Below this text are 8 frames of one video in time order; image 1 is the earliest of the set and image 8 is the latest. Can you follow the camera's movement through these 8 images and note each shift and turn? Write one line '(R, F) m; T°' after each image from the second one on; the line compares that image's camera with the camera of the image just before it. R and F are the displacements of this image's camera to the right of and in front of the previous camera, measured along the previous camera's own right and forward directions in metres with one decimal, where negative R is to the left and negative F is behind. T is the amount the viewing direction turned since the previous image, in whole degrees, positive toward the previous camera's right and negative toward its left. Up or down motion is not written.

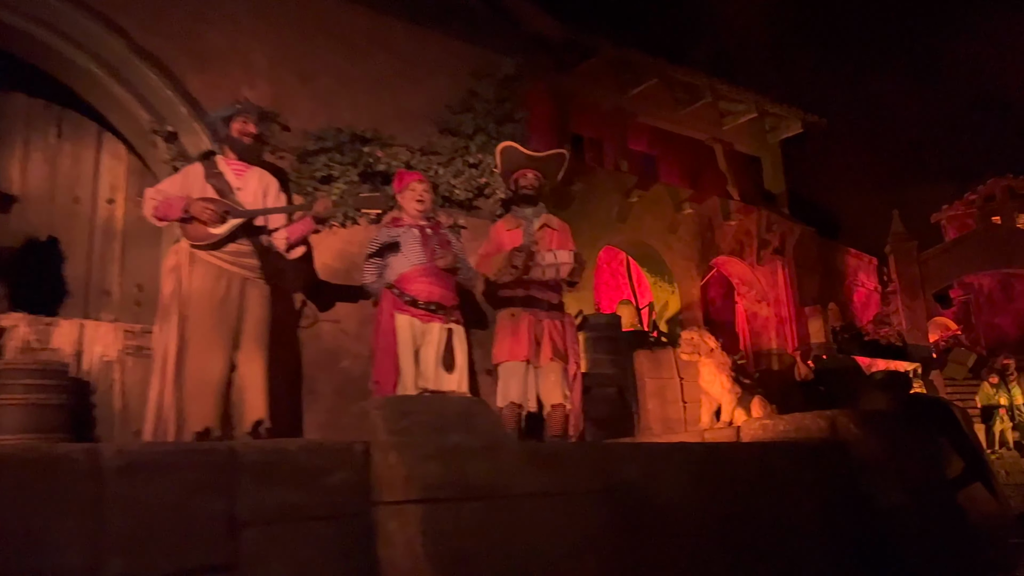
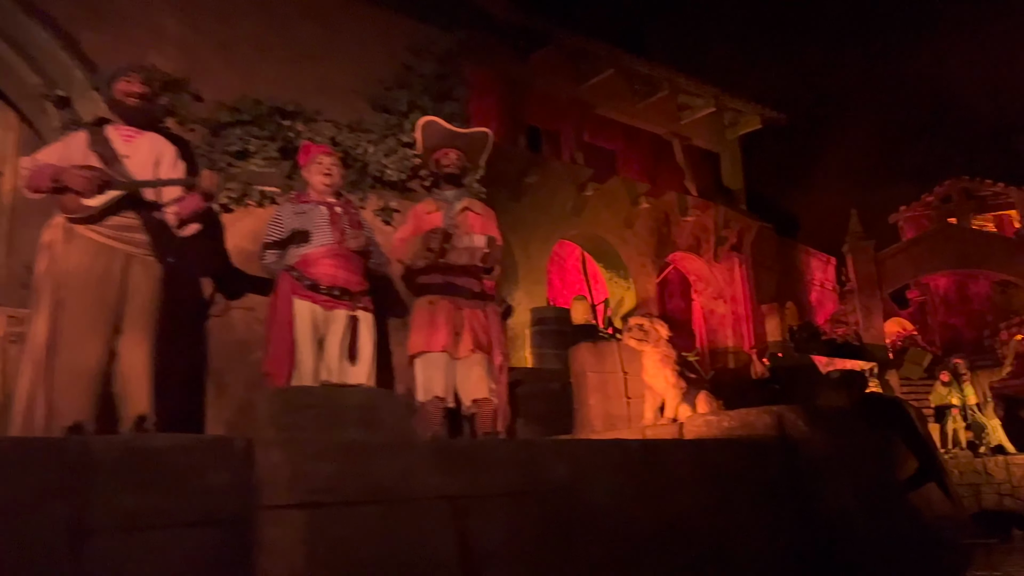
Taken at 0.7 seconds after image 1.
(+0.2, +0.4) m; +2°
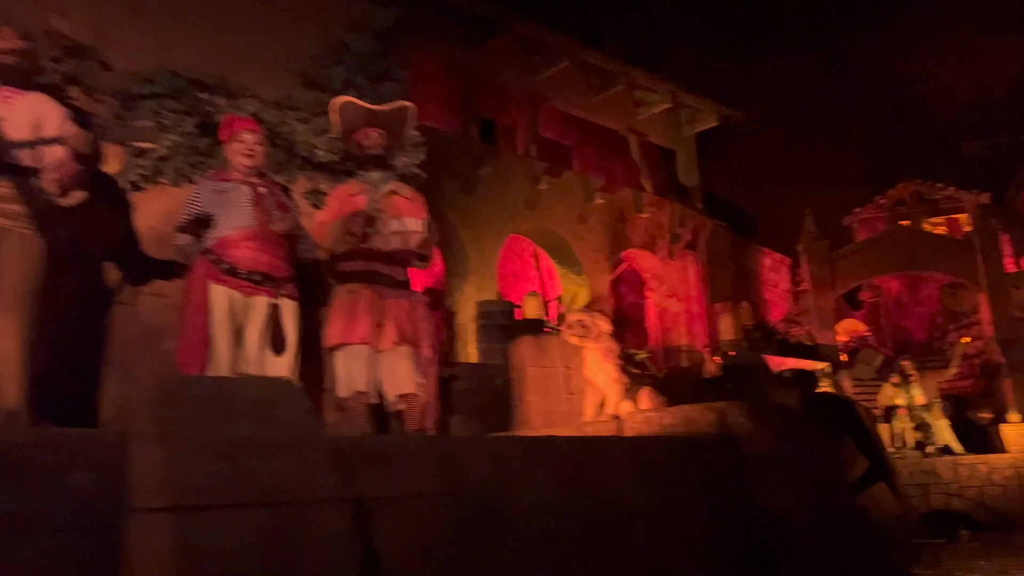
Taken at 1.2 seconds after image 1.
(+0.2, +0.3) m; +3°
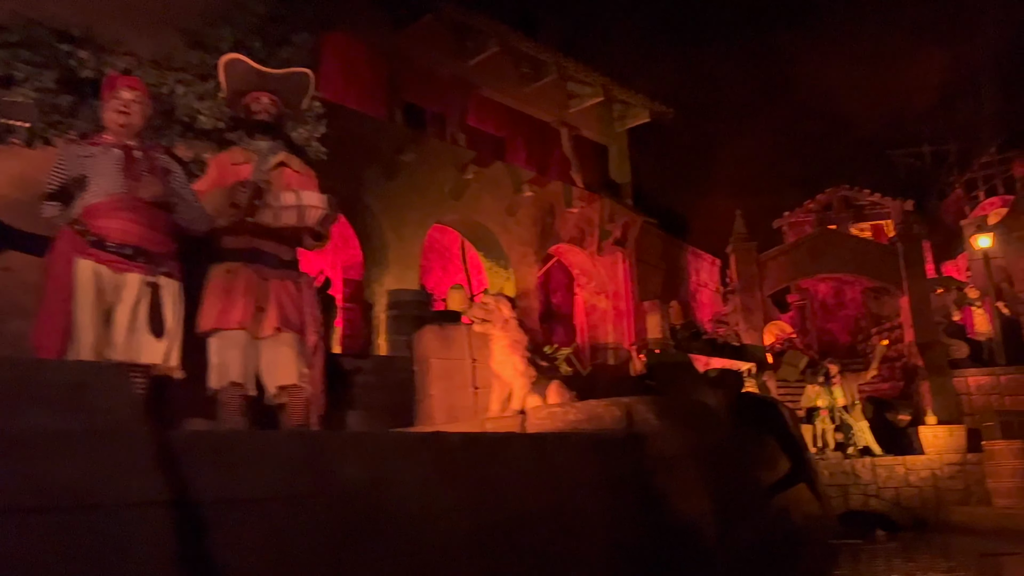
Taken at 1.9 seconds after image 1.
(+0.2, +0.4) m; +4°
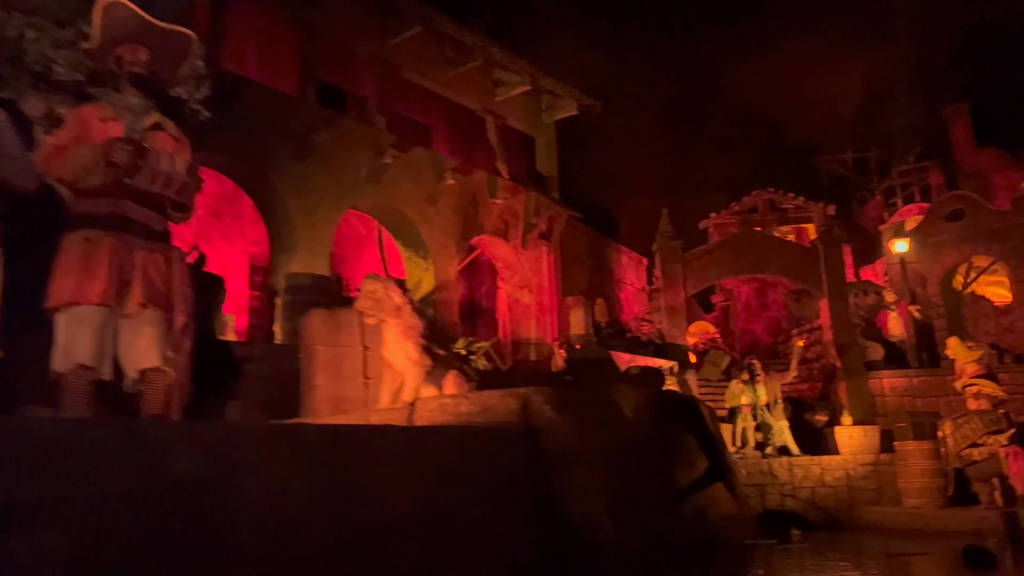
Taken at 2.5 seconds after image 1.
(+0.2, +0.4) m; +5°
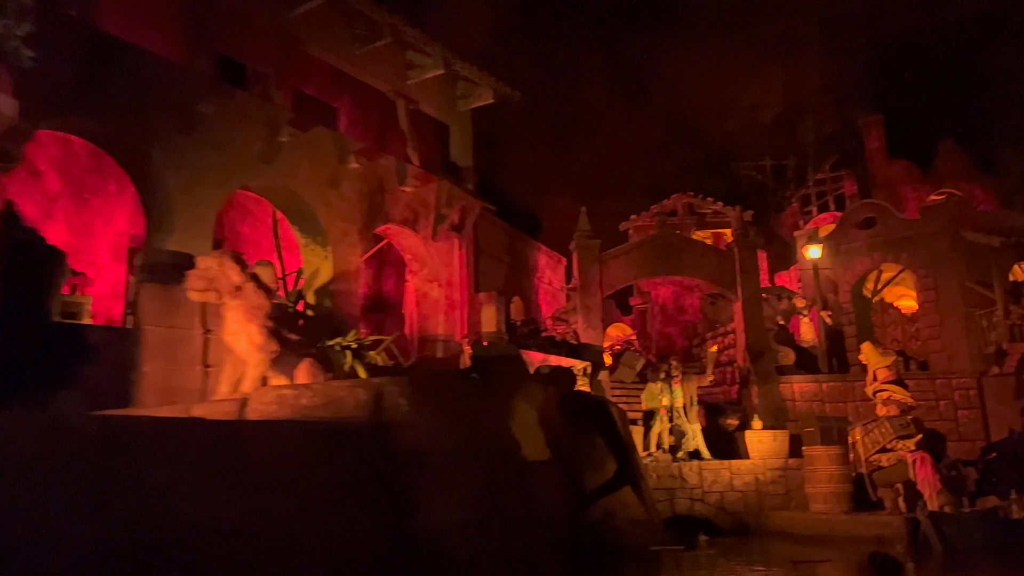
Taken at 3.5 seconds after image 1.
(+0.3, +0.6) m; +5°
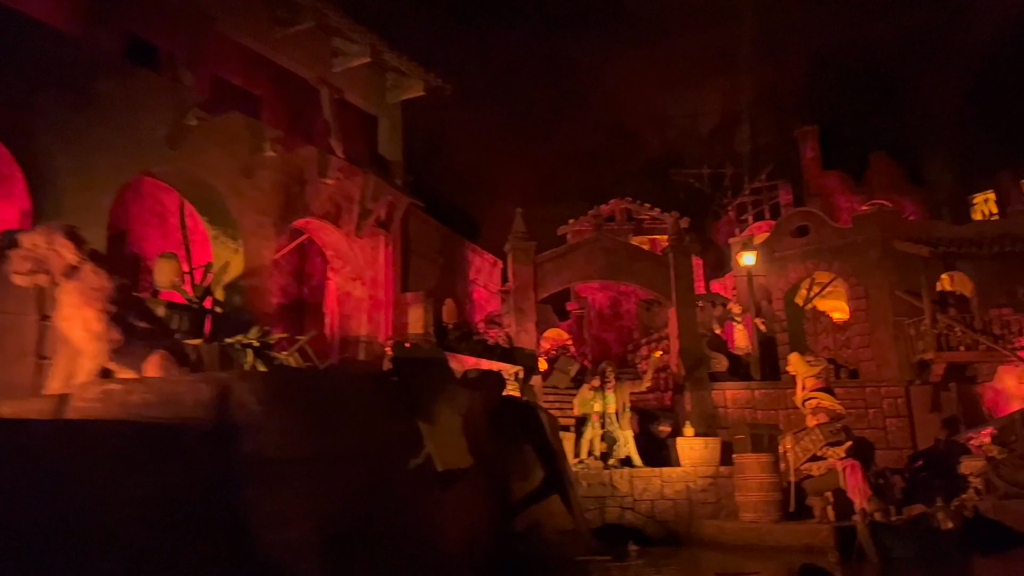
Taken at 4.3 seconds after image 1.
(+0.2, +0.5) m; +4°
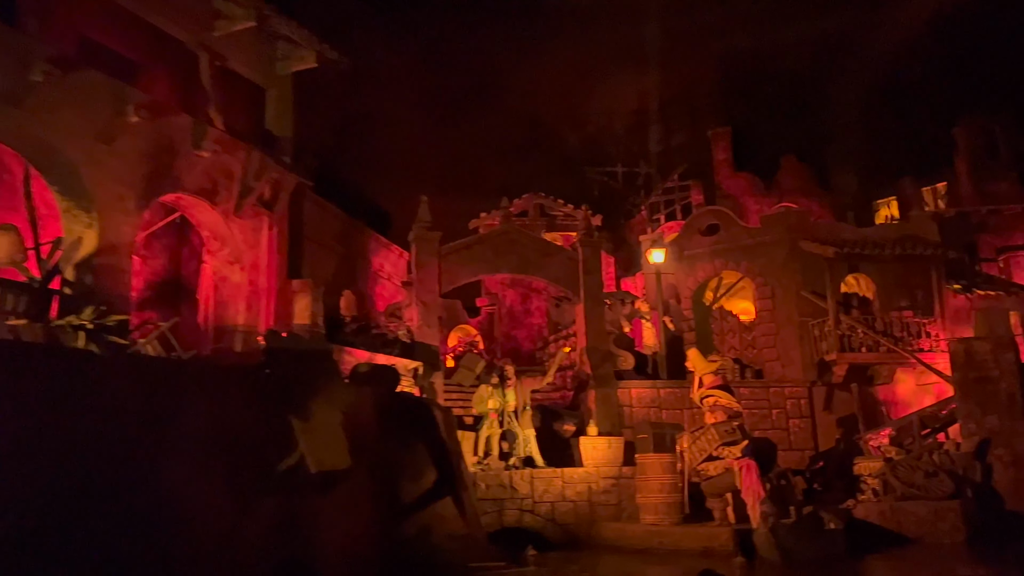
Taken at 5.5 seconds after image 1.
(+0.4, +0.7) m; +6°
